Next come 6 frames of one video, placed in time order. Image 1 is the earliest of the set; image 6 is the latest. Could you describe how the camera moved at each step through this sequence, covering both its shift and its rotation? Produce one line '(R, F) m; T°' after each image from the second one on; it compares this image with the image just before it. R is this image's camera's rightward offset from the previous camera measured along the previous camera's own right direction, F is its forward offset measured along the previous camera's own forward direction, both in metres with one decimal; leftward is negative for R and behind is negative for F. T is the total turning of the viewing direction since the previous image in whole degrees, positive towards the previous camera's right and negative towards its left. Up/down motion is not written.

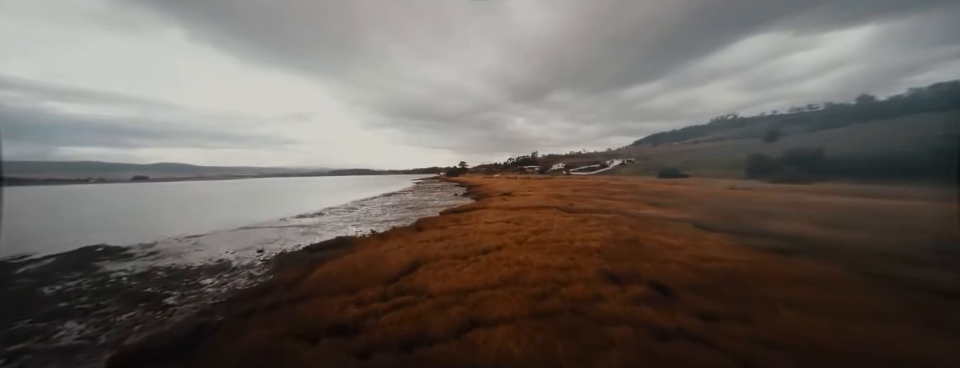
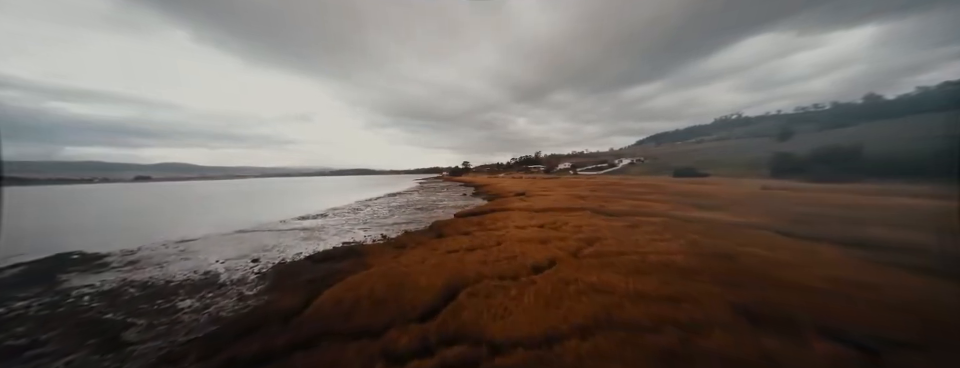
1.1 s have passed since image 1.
(-1.1, +1.5) m; 0°
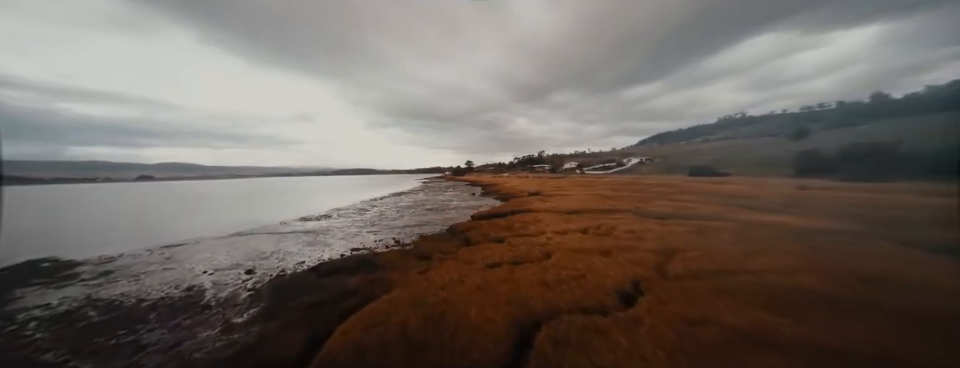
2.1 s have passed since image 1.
(-1.1, +1.5) m; 0°
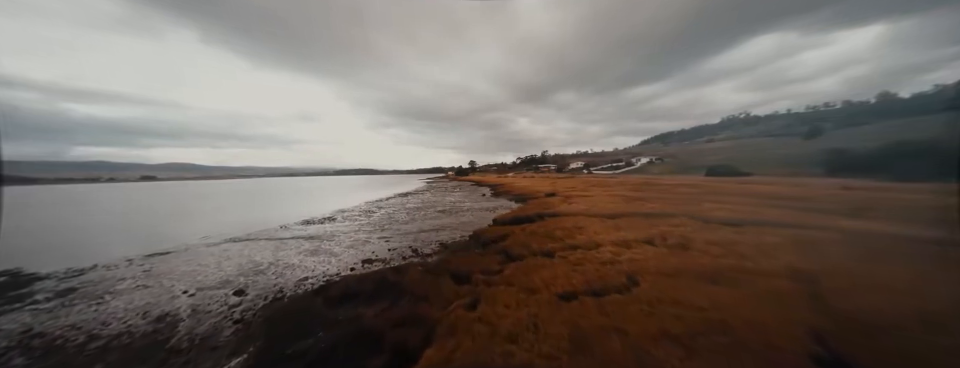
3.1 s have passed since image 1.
(-1.1, +1.5) m; 0°
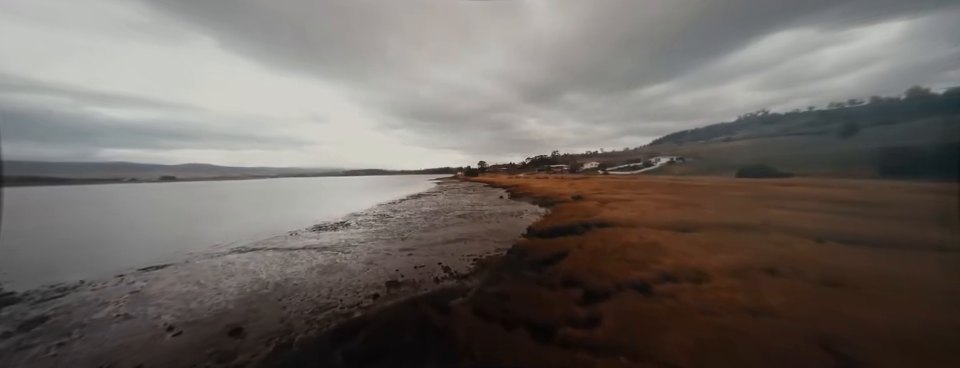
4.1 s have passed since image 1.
(-1.2, +1.6) m; -2°
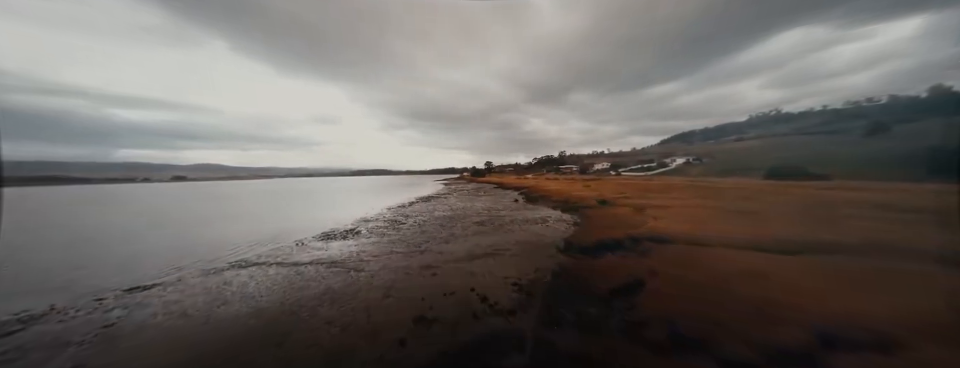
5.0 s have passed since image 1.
(-1.1, +1.4) m; -1°
